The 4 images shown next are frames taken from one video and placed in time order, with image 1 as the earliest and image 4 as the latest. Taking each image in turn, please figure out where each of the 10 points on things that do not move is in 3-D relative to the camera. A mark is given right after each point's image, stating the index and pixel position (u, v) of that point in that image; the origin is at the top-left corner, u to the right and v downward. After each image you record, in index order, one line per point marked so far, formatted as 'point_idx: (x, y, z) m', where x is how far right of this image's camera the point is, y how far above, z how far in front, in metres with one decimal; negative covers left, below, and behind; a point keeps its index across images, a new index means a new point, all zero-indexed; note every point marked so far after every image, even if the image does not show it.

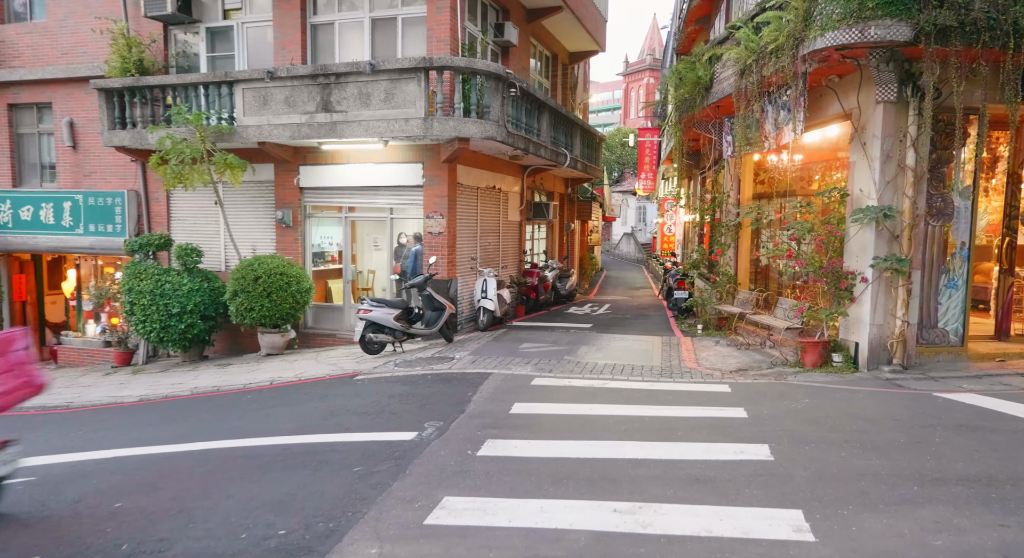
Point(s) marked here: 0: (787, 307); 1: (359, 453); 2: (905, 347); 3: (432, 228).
0: (+3.9, -0.4, +8.6) m
1: (-1.3, -1.4, +5.0) m
2: (+4.6, -0.8, +7.0) m
3: (-1.4, +0.9, +10.9) m
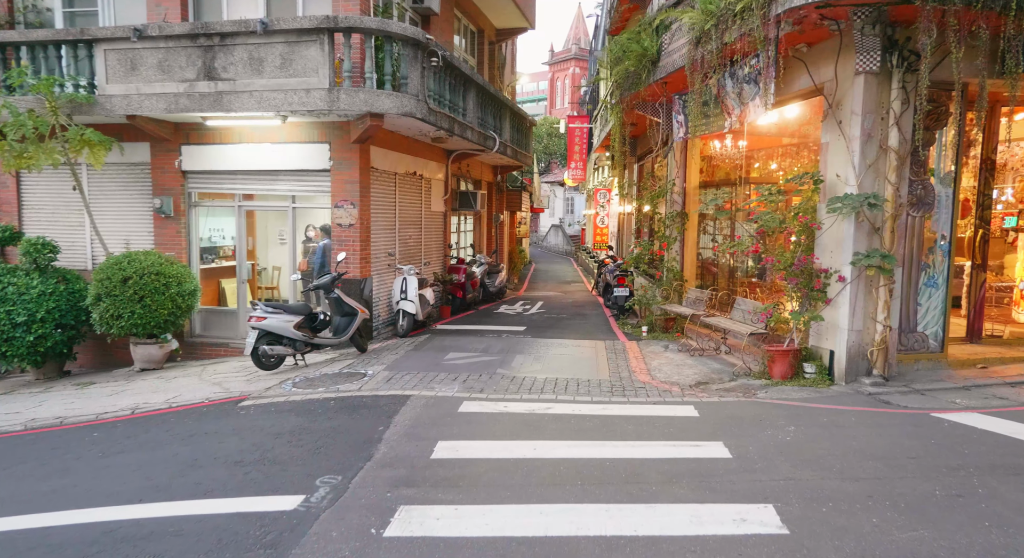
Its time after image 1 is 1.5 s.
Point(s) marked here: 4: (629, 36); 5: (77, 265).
0: (+2.9, -0.3, +7.6) m
1: (-1.7, -1.5, +3.5) m
2: (+3.8, -0.8, +6.2) m
3: (-2.6, +0.9, +9.4) m
4: (+1.7, +3.6, +9.0) m
5: (-7.4, +0.2, +10.4) m
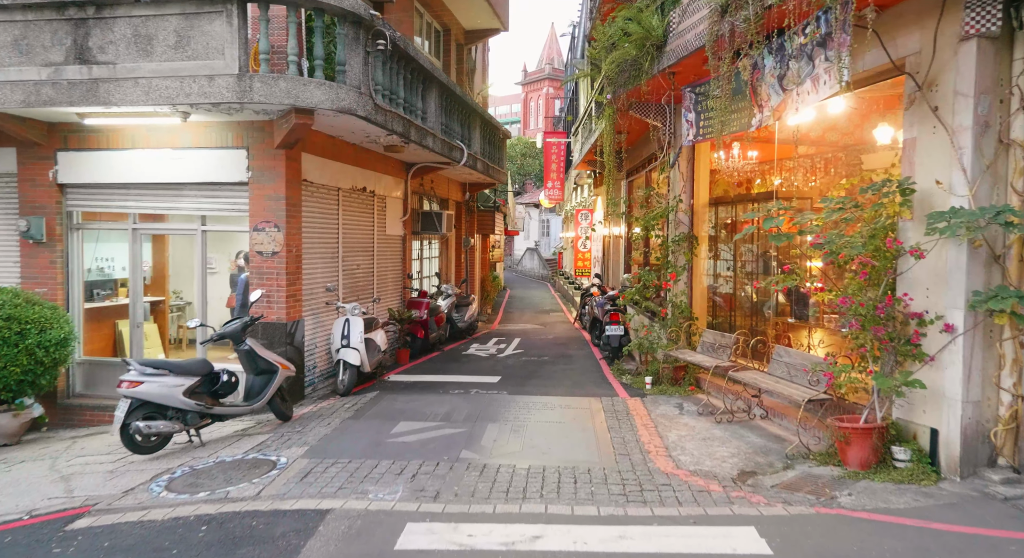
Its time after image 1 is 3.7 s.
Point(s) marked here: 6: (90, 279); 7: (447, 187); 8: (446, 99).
0: (+2.6, -0.8, +5.7) m
1: (-1.8, -1.8, +1.4) m
2: (+3.6, -1.1, +4.4) m
3: (-3.0, +0.4, +7.3) m
4: (+1.3, +3.1, +7.2) m
5: (-7.8, -0.3, +8.1) m
6: (-5.6, 0.0, +8.1) m
7: (-1.4, +2.0, +13.5) m
8: (-1.1, +3.0, +10.2) m
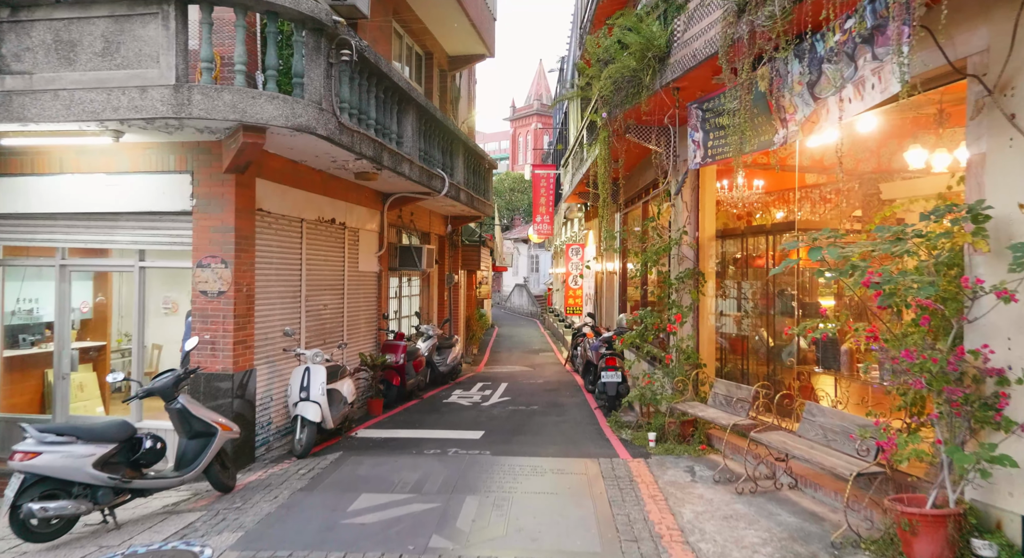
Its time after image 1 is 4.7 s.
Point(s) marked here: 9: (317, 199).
0: (+2.5, -1.1, +4.8) m
1: (-1.9, -1.9, +0.3) m
2: (+3.5, -1.4, +3.4) m
3: (-3.2, 0.0, +6.3) m
4: (+1.2, +2.7, +6.5) m
5: (-8.0, -0.9, +7.0) m
6: (-5.8, -0.5, +7.0) m
7: (-1.7, +1.2, +12.6) m
8: (-1.3, +2.4, +9.4) m
9: (-2.5, +1.0, +8.0) m
